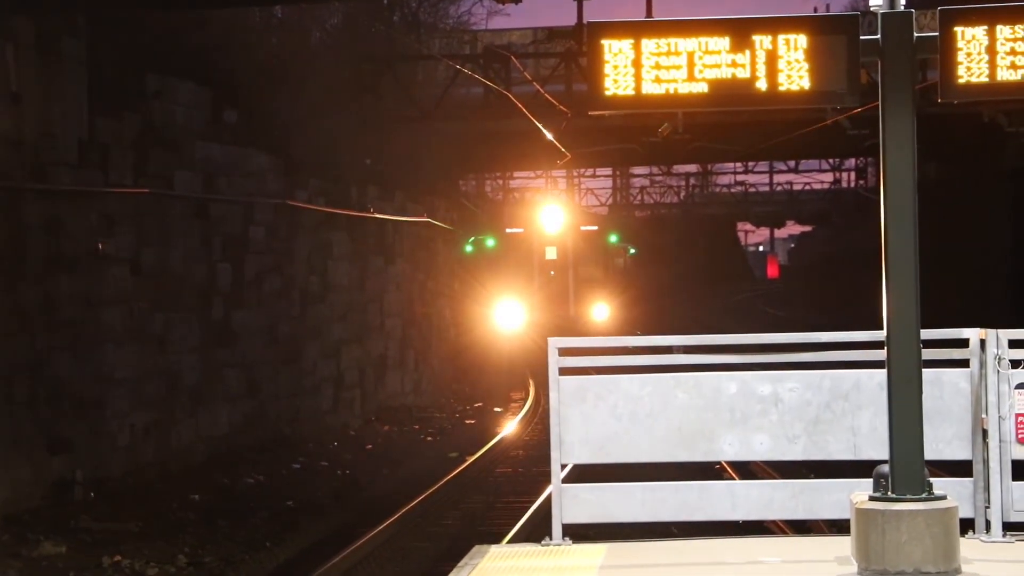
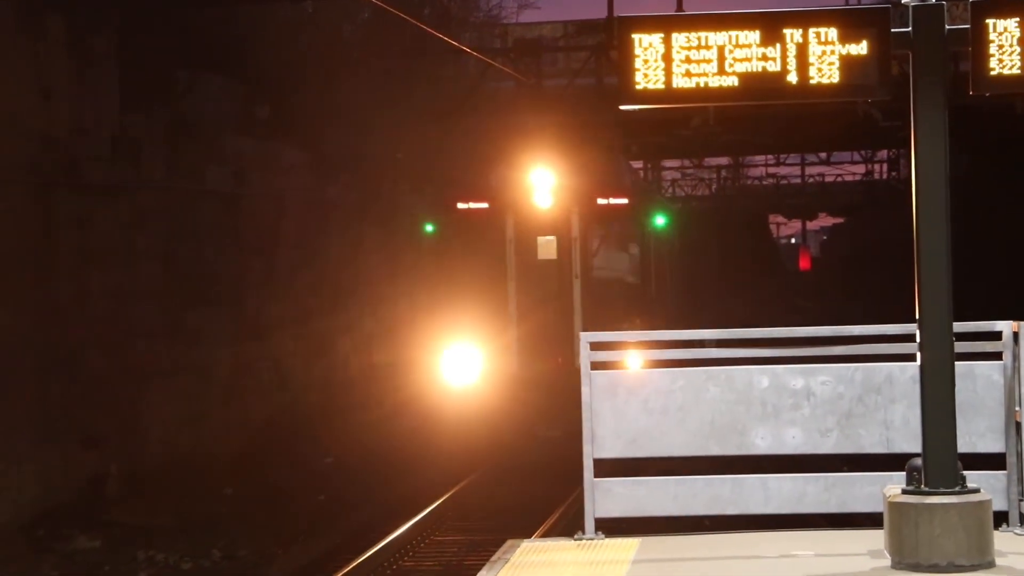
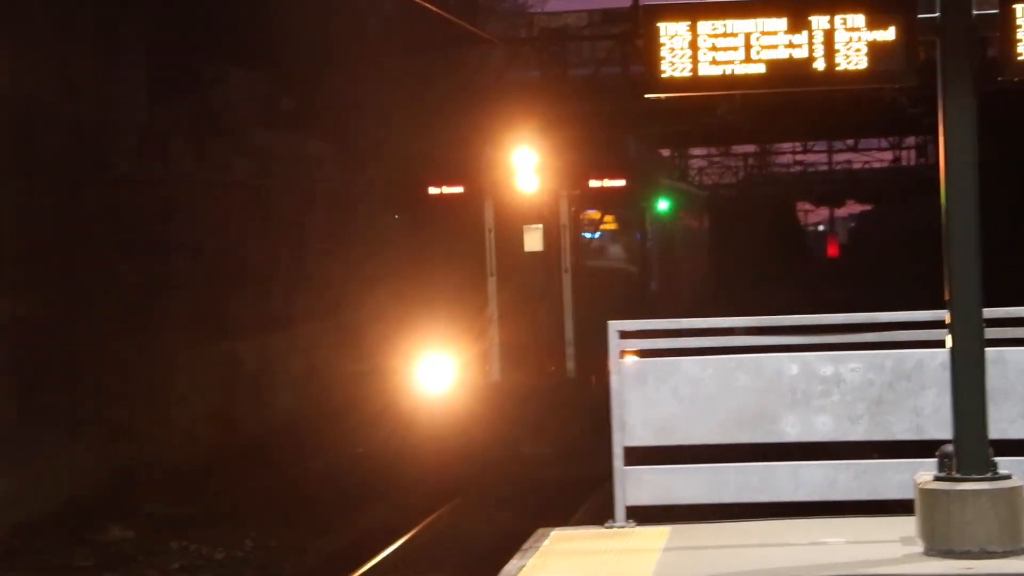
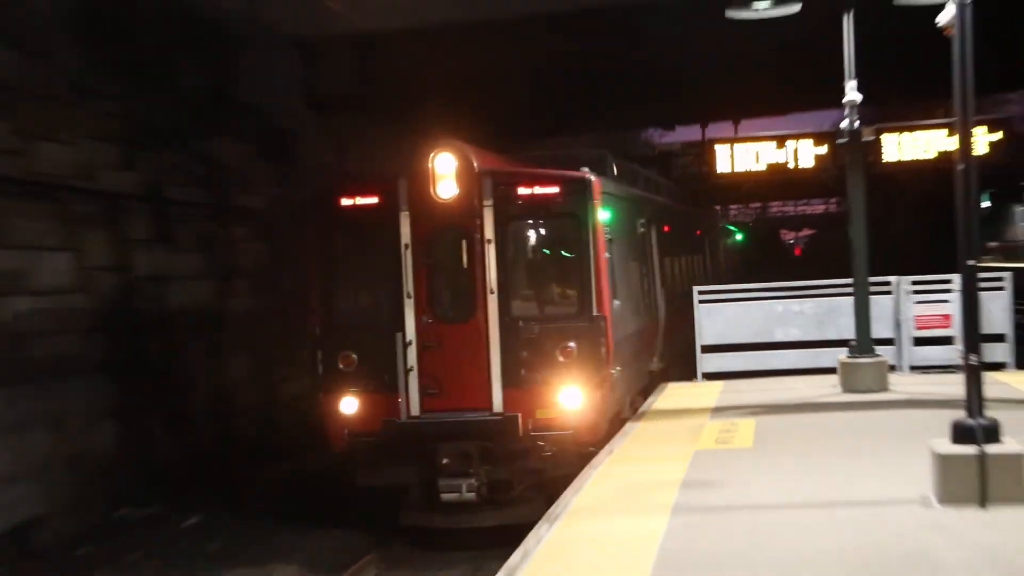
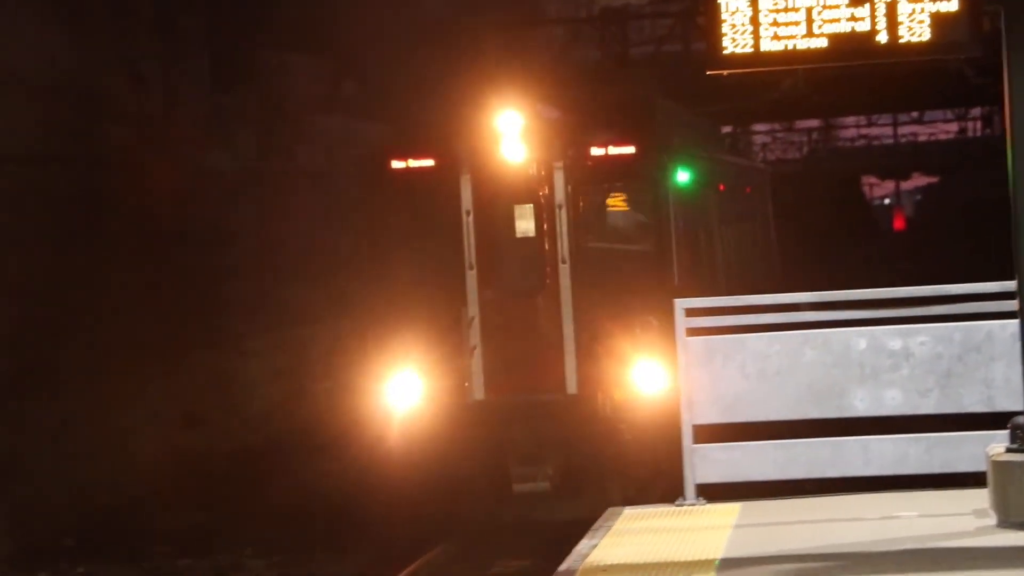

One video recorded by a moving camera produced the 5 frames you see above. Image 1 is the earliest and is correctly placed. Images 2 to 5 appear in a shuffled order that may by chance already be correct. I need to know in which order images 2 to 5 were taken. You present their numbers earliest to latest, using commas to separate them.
2, 3, 5, 4
